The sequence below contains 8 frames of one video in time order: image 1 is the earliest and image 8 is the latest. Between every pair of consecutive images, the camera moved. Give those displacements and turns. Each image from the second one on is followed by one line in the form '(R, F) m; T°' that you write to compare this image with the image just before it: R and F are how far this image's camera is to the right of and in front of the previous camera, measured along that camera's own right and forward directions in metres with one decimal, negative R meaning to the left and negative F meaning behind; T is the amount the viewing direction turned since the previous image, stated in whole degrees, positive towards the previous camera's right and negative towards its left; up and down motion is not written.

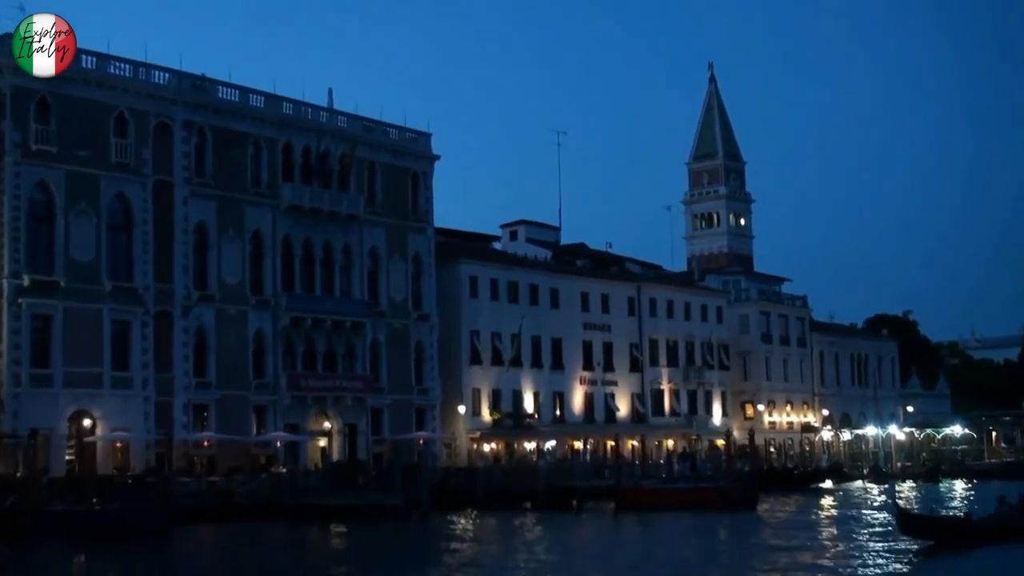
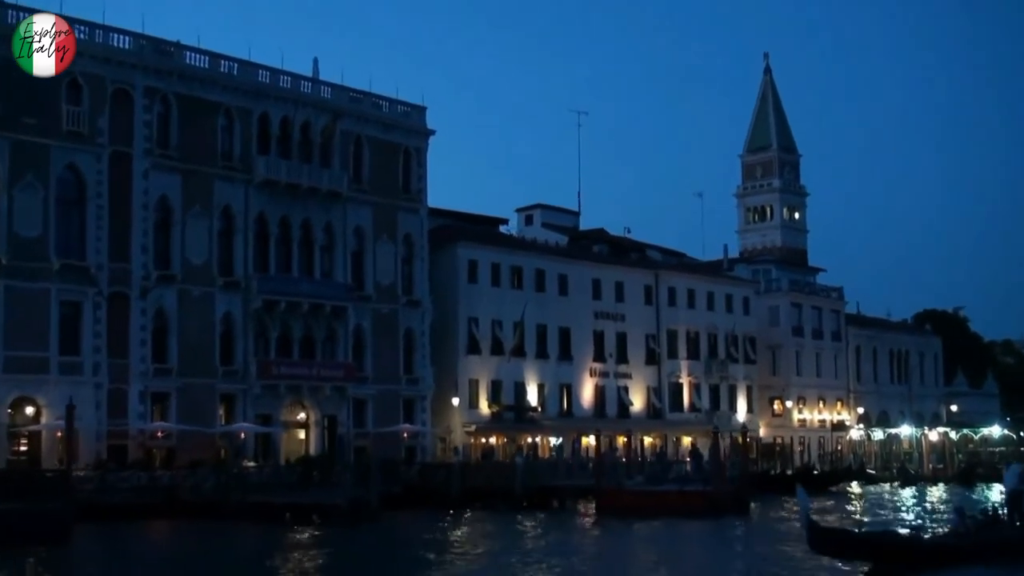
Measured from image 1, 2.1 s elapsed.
(+2.6, +4.0) m; -3°
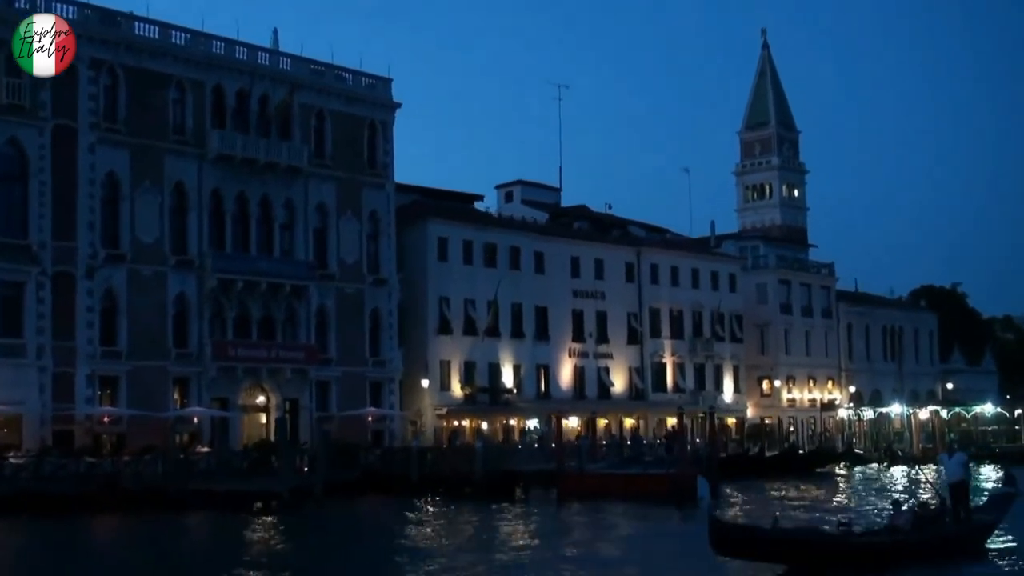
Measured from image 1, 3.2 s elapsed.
(+1.3, +2.0) m; 0°
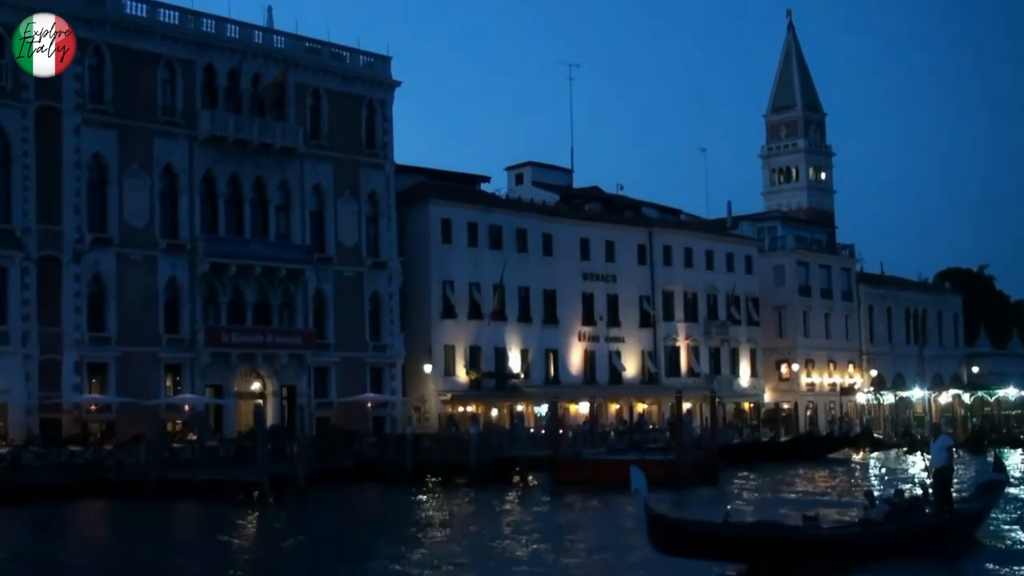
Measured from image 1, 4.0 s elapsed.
(+1.0, +1.4) m; -1°
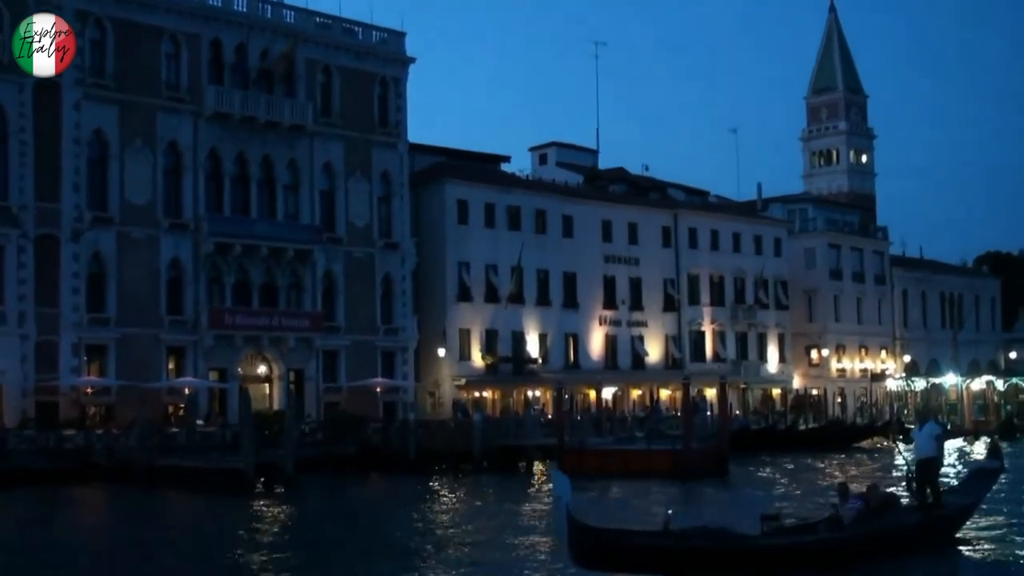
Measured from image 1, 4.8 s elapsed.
(+0.9, +1.5) m; -2°
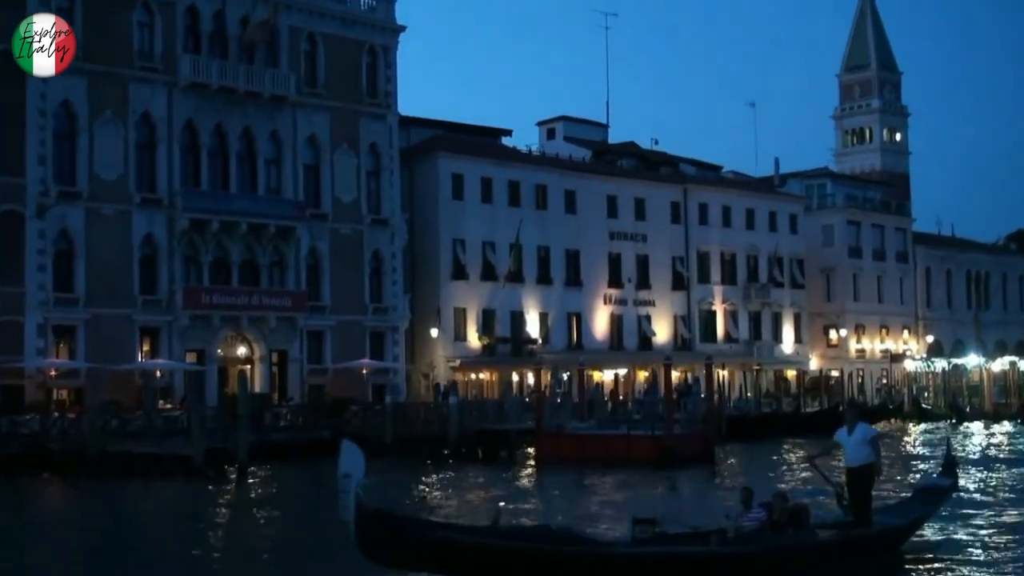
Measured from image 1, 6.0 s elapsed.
(+1.5, +2.1) m; -1°
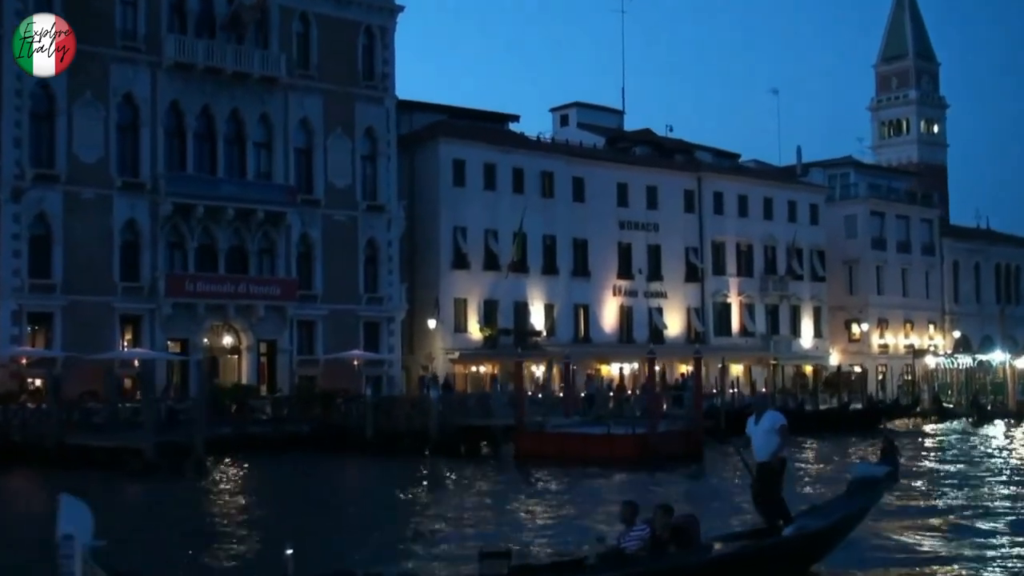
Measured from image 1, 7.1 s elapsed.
(+1.3, +1.8) m; -2°
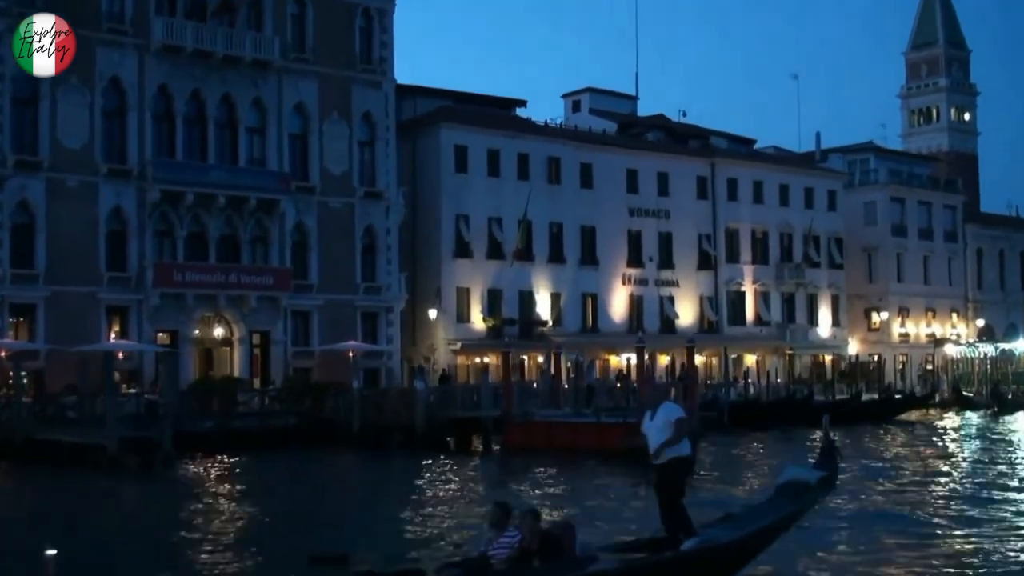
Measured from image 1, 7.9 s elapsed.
(+1.0, +1.4) m; -1°
